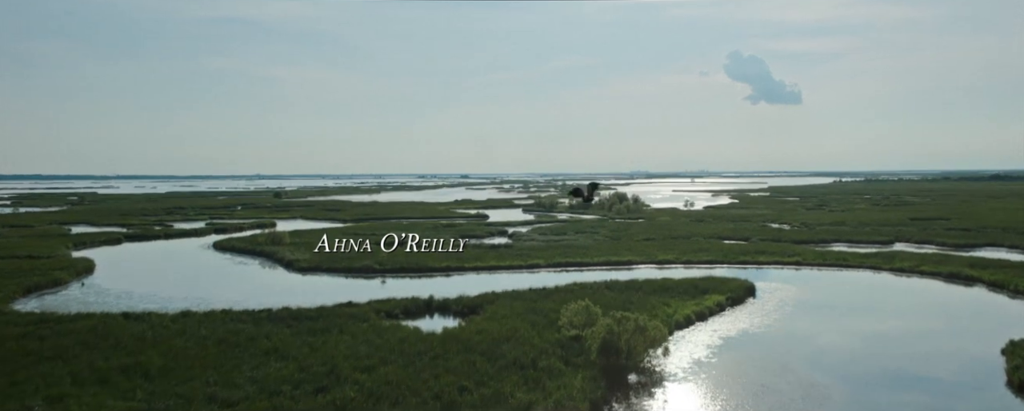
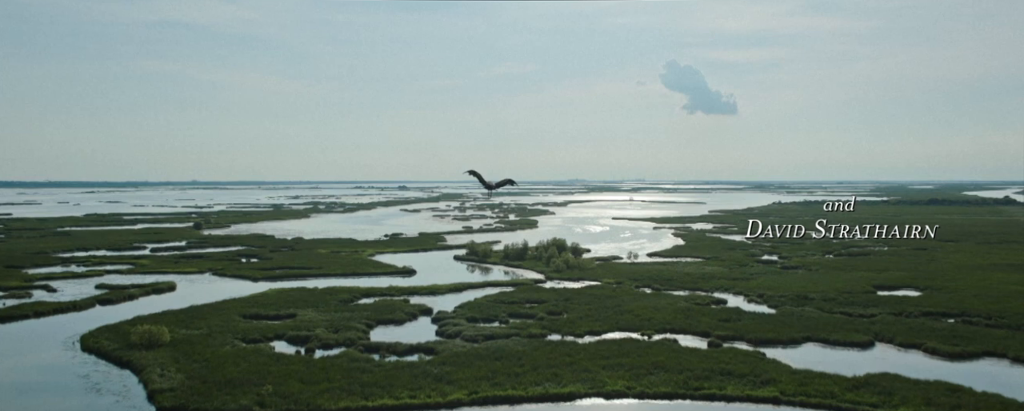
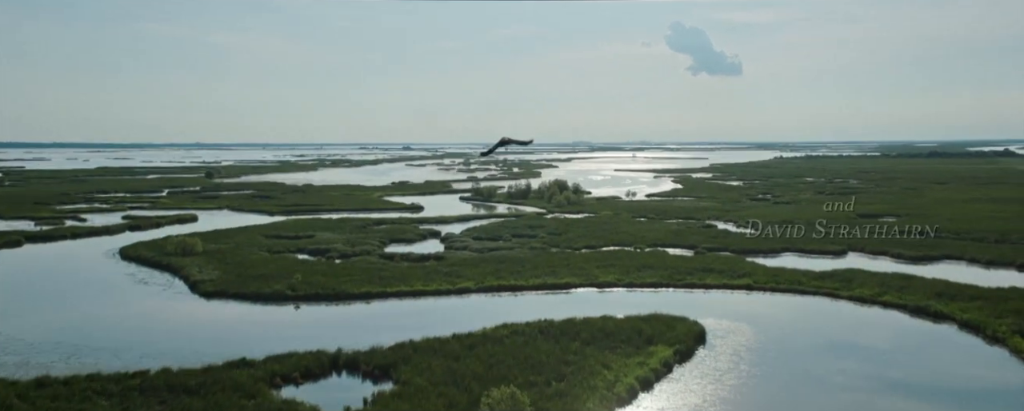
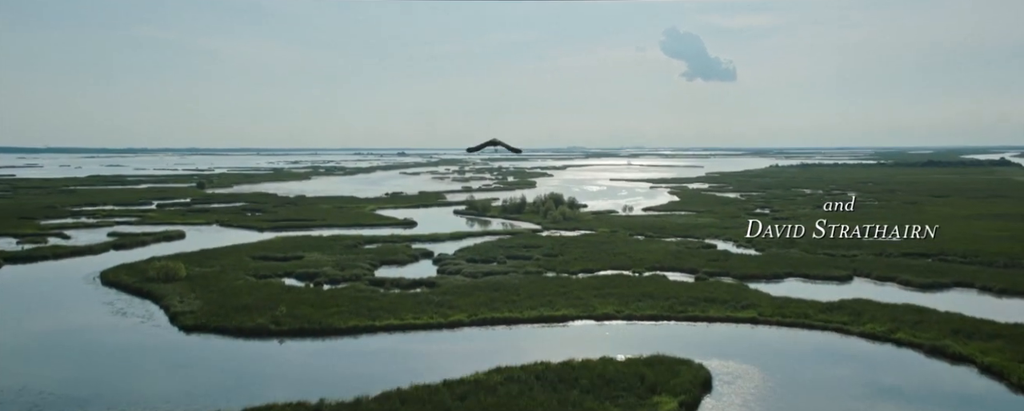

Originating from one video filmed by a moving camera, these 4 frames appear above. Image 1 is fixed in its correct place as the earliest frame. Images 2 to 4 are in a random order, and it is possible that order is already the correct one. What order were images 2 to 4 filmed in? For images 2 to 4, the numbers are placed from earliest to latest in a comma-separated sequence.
3, 4, 2
